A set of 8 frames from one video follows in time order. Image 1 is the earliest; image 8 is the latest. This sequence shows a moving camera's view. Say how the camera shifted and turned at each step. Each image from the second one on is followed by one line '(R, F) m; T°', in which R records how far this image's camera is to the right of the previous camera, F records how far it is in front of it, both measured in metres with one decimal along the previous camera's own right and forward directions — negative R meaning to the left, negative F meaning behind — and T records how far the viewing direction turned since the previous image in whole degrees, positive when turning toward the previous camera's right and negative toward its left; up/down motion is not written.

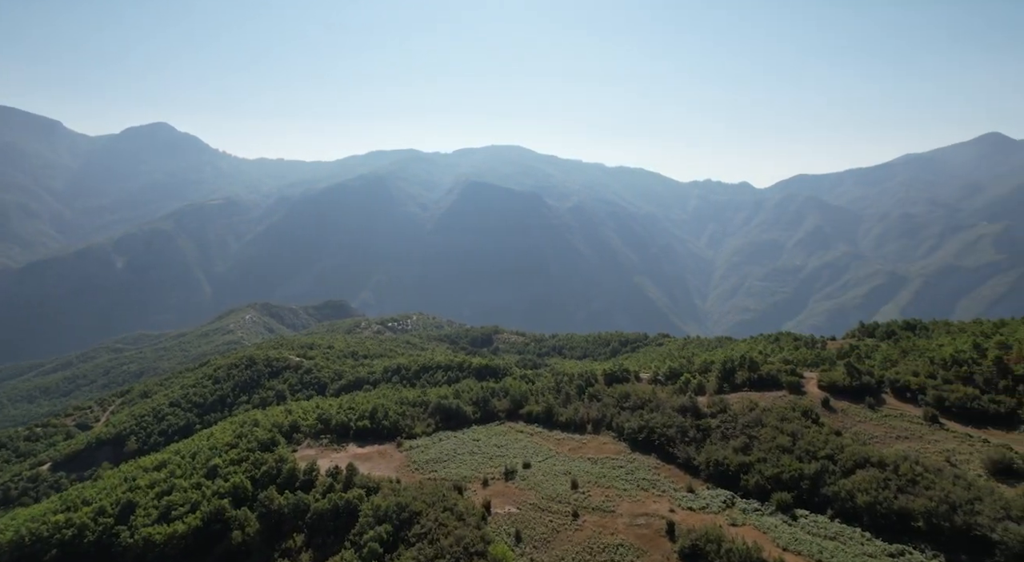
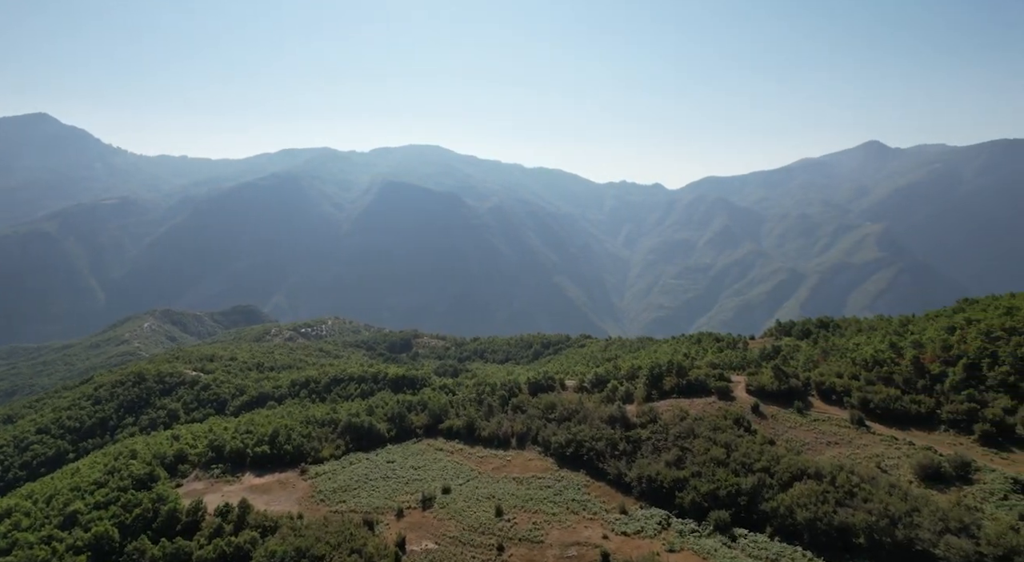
(+0.2, +3.6) m; +6°
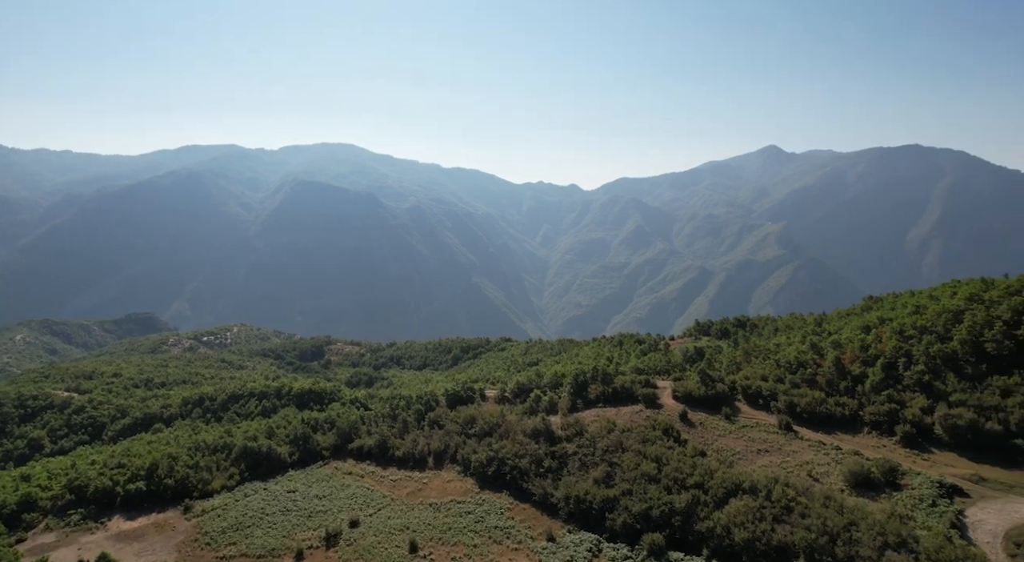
(+0.3, +3.5) m; +7°
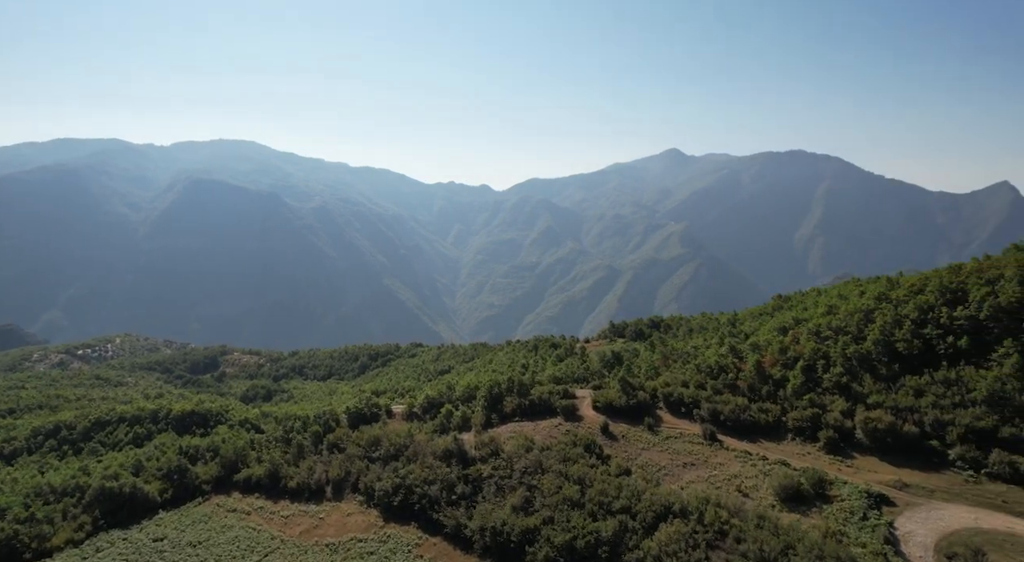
(+0.3, +4.0) m; +7°
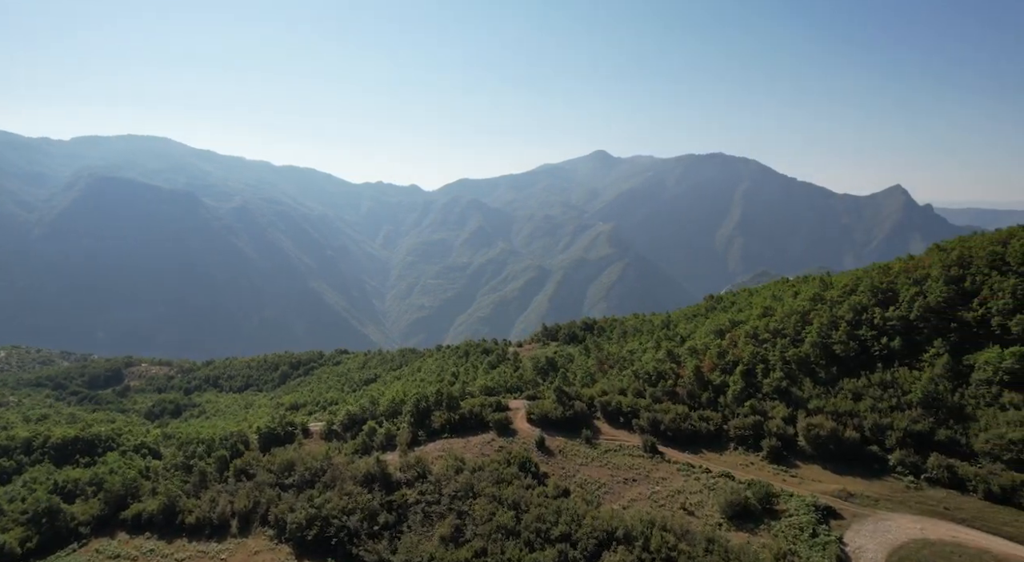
(+0.2, +3.3) m; +6°
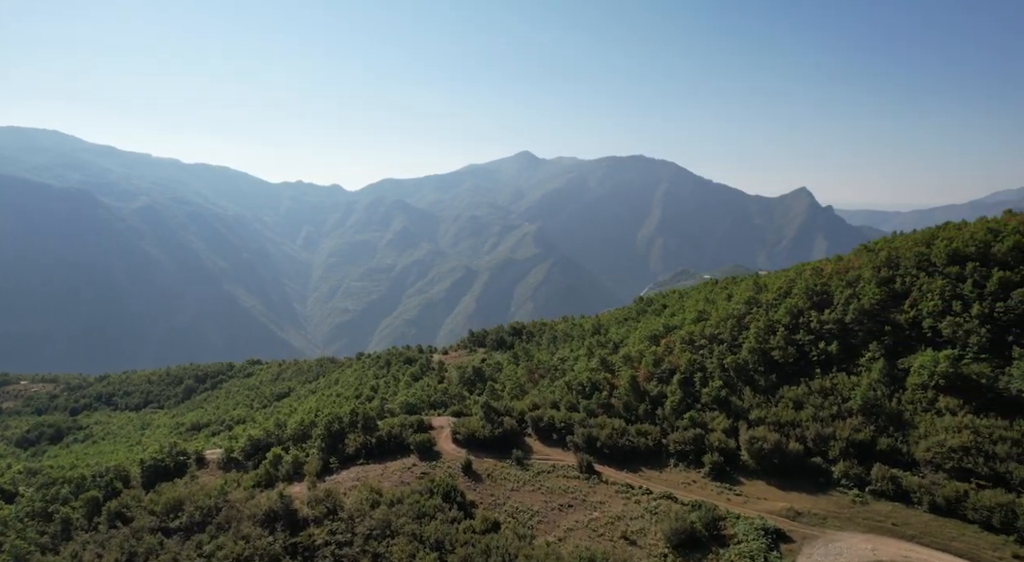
(+0.3, +3.8) m; +6°
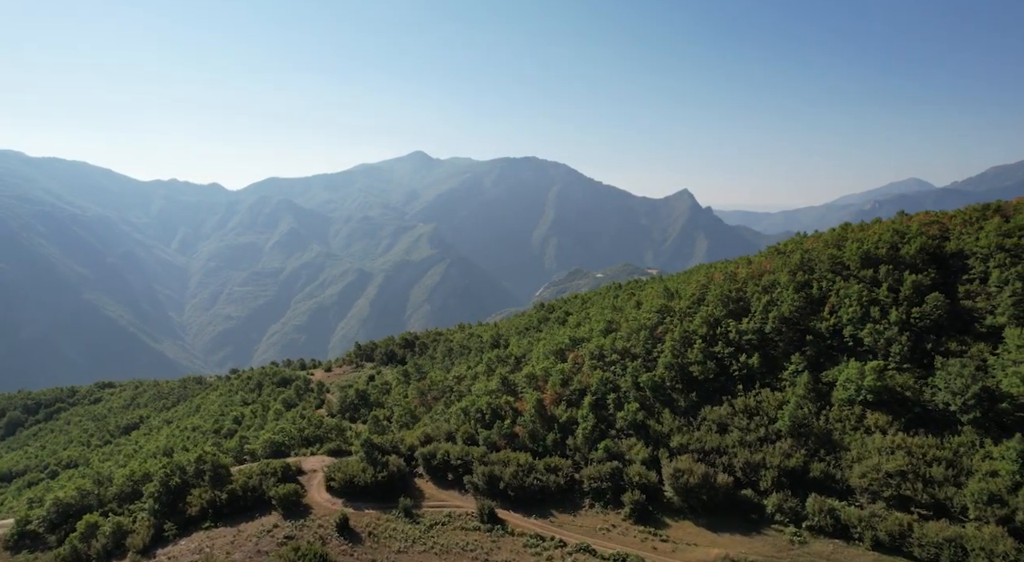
(+0.6, +6.3) m; +8°
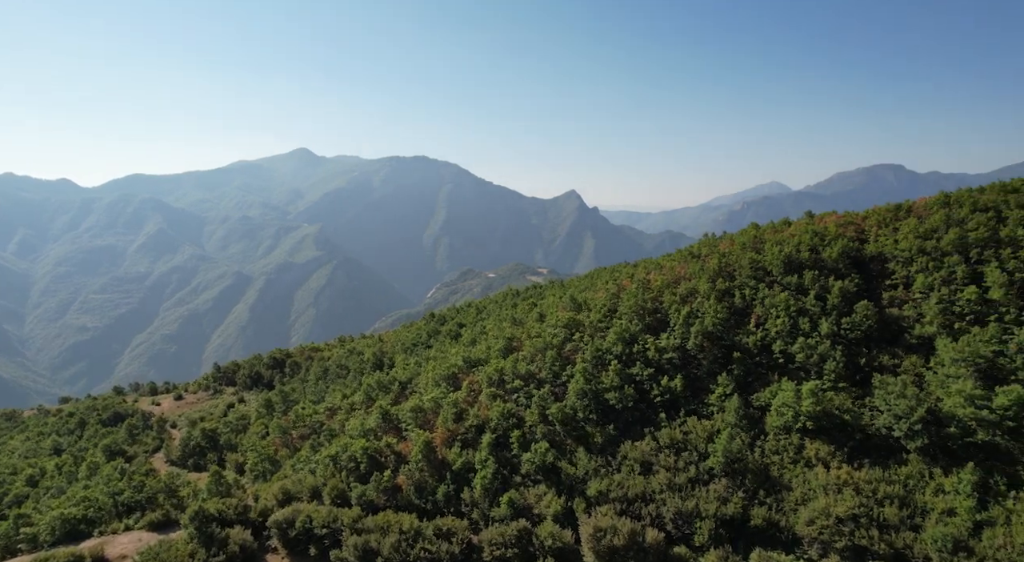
(+0.5, +7.1) m; +9°
